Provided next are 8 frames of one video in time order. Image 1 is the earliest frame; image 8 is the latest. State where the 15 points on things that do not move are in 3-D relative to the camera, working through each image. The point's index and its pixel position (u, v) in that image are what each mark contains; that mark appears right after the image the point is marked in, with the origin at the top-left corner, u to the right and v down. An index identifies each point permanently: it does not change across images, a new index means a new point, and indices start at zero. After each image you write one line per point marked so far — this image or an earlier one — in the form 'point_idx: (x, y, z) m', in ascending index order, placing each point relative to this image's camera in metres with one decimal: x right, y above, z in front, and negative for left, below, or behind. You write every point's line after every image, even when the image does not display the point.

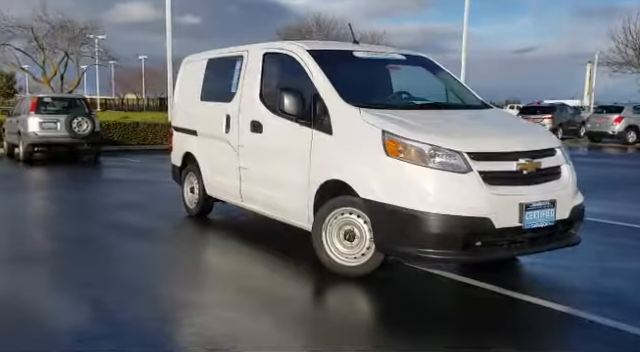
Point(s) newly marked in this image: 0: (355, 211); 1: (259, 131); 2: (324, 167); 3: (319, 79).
0: (+0.3, -0.3, +4.5) m
1: (-0.6, +0.4, +5.8) m
2: (0.0, +0.1, +4.8) m
3: (0.0, +0.8, +5.0) m
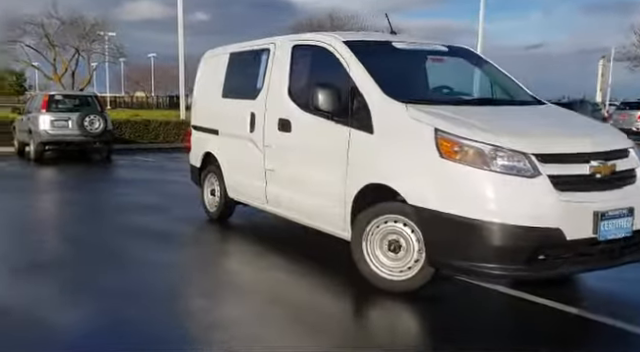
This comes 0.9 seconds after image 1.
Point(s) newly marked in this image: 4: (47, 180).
0: (+0.6, -0.3, +4.1) m
1: (-0.3, +0.4, +5.3) m
2: (+0.3, 0.0, +4.4) m
3: (+0.3, +0.8, +4.6) m
4: (-5.3, -0.1, +11.6) m
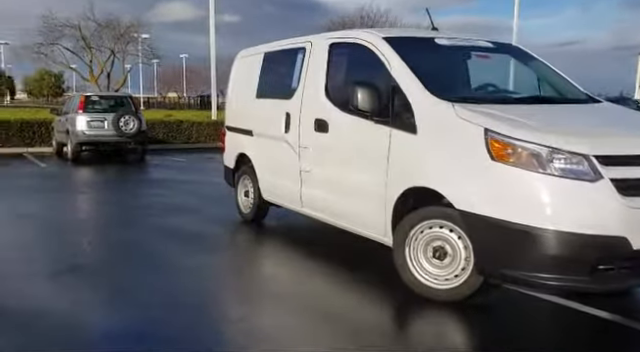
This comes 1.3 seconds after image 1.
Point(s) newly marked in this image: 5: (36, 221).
0: (+0.8, -0.3, +3.8) m
1: (0.0, +0.4, +5.1) m
2: (+0.6, 0.0, +4.2) m
3: (+0.6, +0.8, +4.4) m
4: (-4.7, -0.1, +11.7) m
5: (-3.9, -0.6, +8.0) m
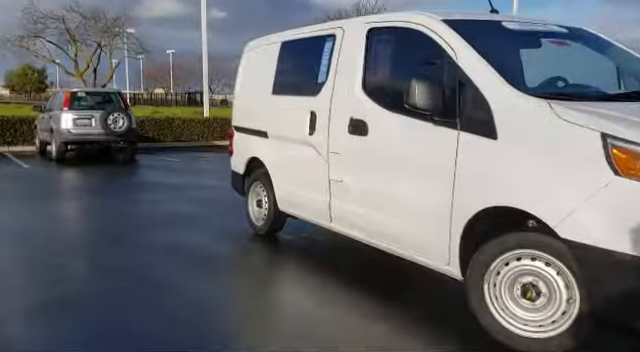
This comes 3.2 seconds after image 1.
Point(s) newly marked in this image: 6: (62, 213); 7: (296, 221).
0: (+1.1, -0.4, +3.0) m
1: (+0.3, +0.3, +4.3) m
2: (+0.9, -0.1, +3.3) m
3: (+0.9, +0.7, +3.5) m
4: (-4.5, -0.1, +10.8) m
5: (-3.6, -0.7, +7.1) m
6: (-3.6, -0.5, +8.3) m
7: (-0.3, -0.5, +6.9) m
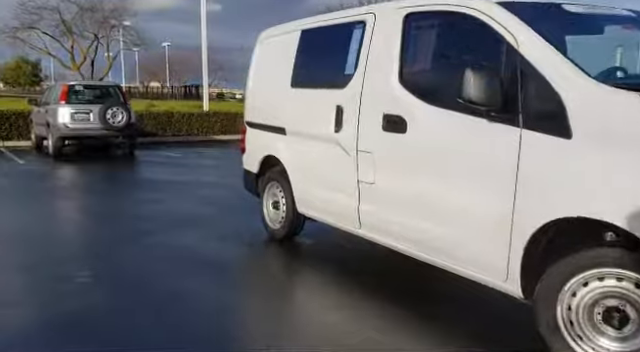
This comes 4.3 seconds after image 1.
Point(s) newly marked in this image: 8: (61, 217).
0: (+1.4, -0.4, +2.6) m
1: (+0.5, +0.3, +3.8) m
2: (+1.1, -0.1, +2.9) m
3: (+1.1, +0.7, +3.1) m
4: (-4.4, -0.1, +10.3) m
5: (-3.4, -0.7, +6.6) m
6: (-3.4, -0.5, +7.9) m
7: (-0.1, -0.5, +6.5) m
8: (-3.3, -0.5, +7.6) m
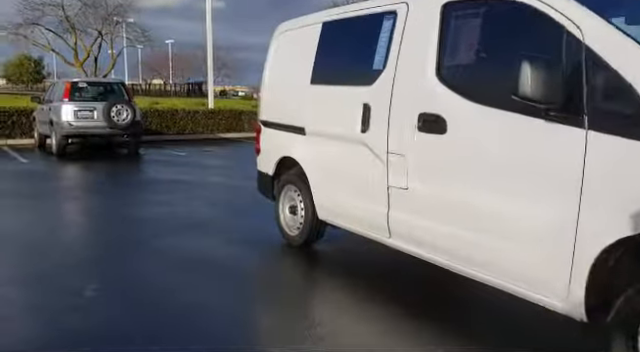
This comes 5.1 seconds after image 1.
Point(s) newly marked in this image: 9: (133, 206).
0: (+1.5, -0.5, +2.2) m
1: (+0.7, +0.3, +3.5) m
2: (+1.3, -0.1, +2.5) m
3: (+1.3, +0.6, +2.7) m
4: (-4.2, -0.1, +9.9) m
5: (-3.3, -0.7, +6.3) m
6: (-3.3, -0.5, +7.5) m
7: (+0.1, -0.6, +6.1) m
8: (-3.1, -0.5, +7.3) m
9: (-2.6, -0.4, +8.1) m
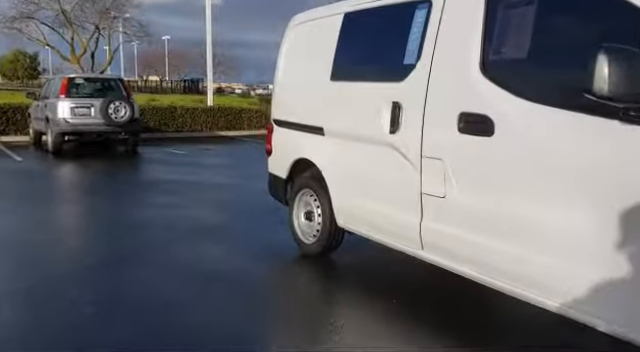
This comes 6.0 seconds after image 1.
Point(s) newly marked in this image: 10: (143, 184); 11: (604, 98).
0: (+1.7, -0.5, +1.8) m
1: (+0.9, +0.2, +3.1) m
2: (+1.5, -0.2, +2.1) m
3: (+1.4, +0.6, +2.3) m
4: (-4.0, -0.1, +9.5) m
5: (-3.1, -0.7, +5.9) m
6: (-3.1, -0.5, +7.1) m
7: (+0.3, -0.6, +5.7) m
8: (-3.0, -0.5, +6.8) m
9: (-2.4, -0.4, +7.7) m
10: (-2.8, -0.1, +9.5) m
11: (+1.2, +0.3, +2.5) m
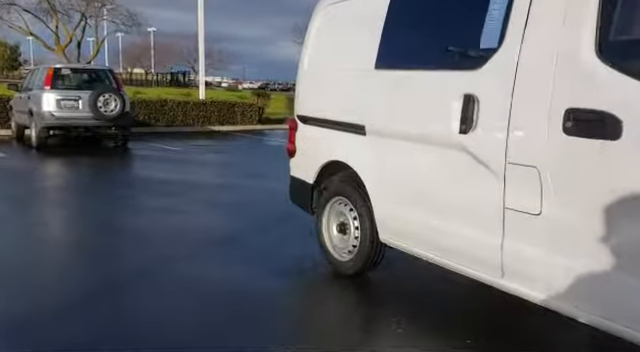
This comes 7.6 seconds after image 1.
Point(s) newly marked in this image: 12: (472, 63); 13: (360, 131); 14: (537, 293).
0: (+2.0, -0.6, +1.2) m
1: (+1.2, +0.2, +2.4) m
2: (+1.8, -0.2, +1.5) m
3: (+1.8, +0.5, +1.6) m
4: (-3.9, -0.1, +8.7) m
5: (-2.9, -0.7, +5.1) m
6: (-2.9, -0.5, +6.3) m
7: (+0.5, -0.6, +5.0) m
8: (-2.8, -0.6, +6.1) m
9: (-2.2, -0.4, +6.9) m
10: (-2.7, -0.1, +8.7) m
11: (+1.5, +0.3, +1.8) m
12: (+0.8, +0.6, +3.1) m
13: (+0.3, +0.3, +3.9) m
14: (+1.1, -0.6, +2.8) m
